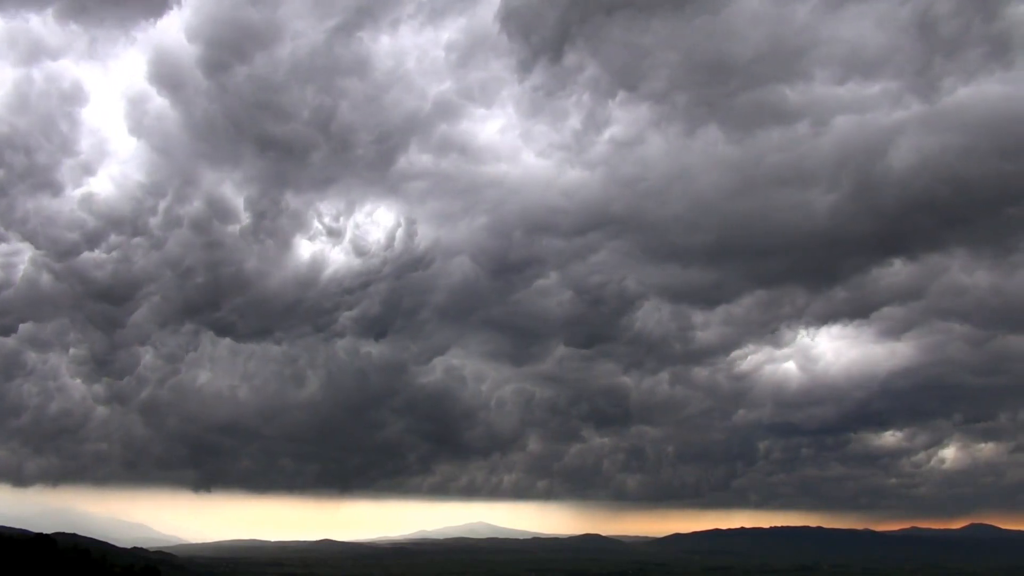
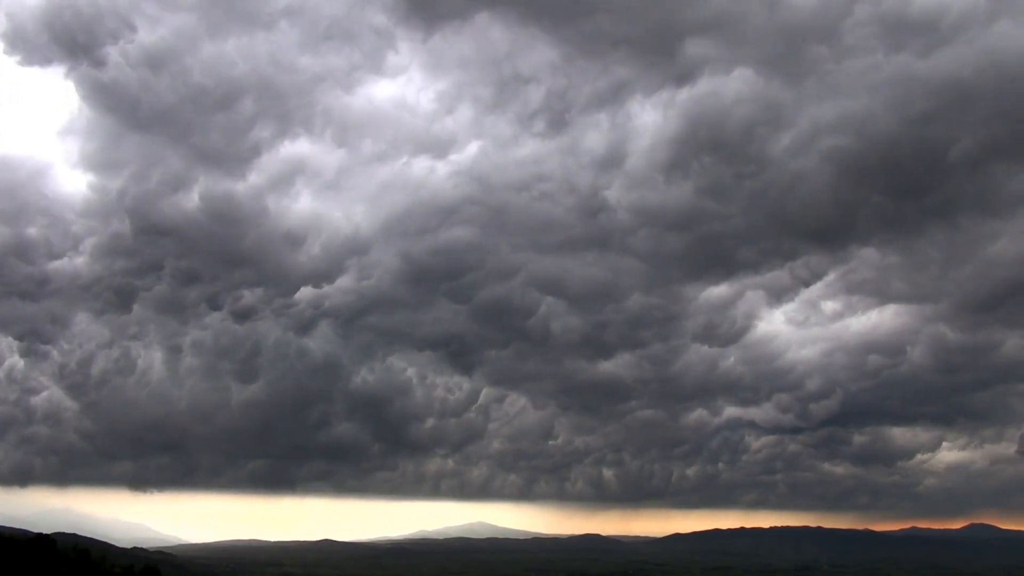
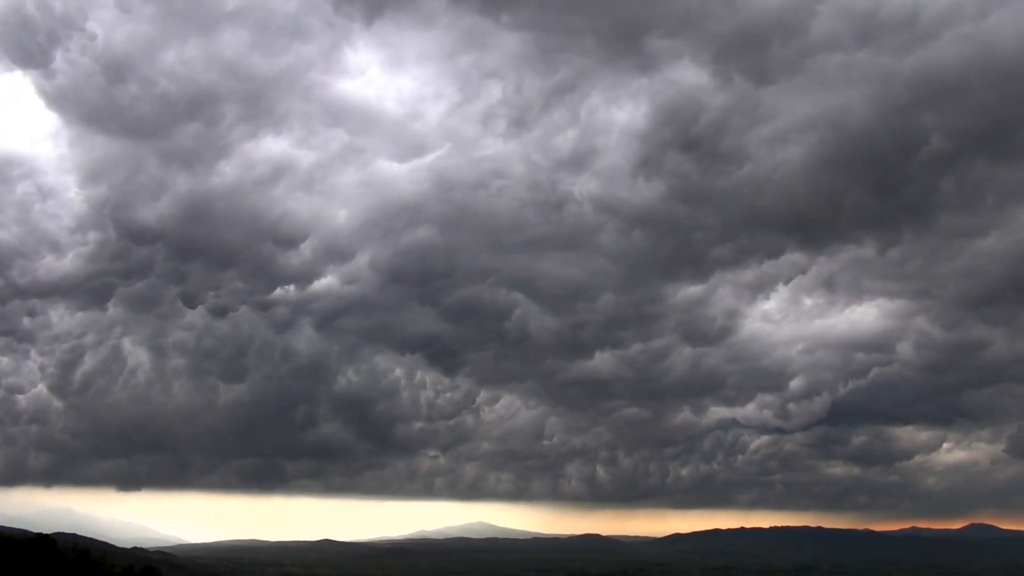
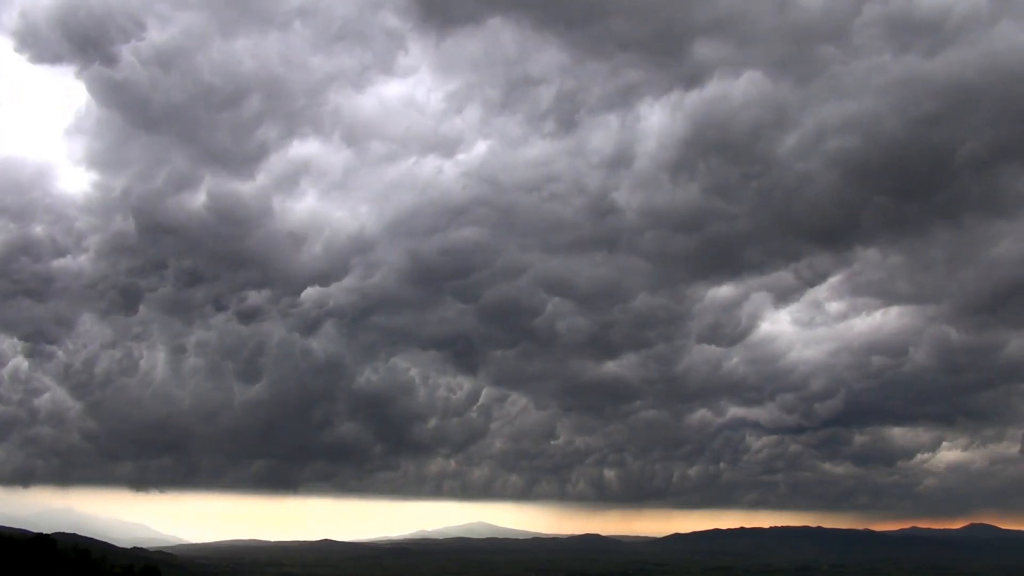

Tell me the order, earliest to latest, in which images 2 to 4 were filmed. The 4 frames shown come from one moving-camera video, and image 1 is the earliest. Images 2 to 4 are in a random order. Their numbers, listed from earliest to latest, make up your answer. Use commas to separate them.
4, 2, 3
